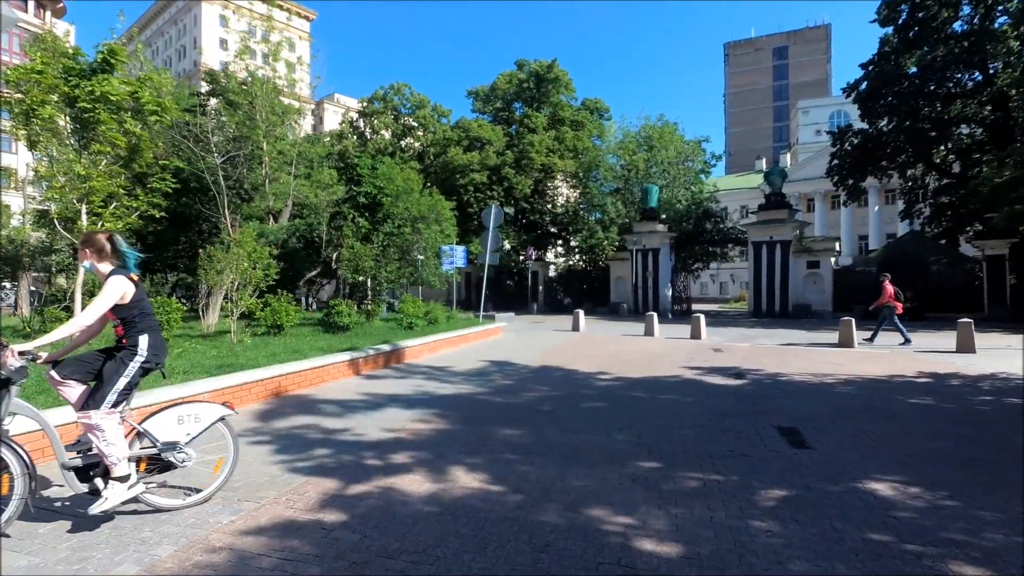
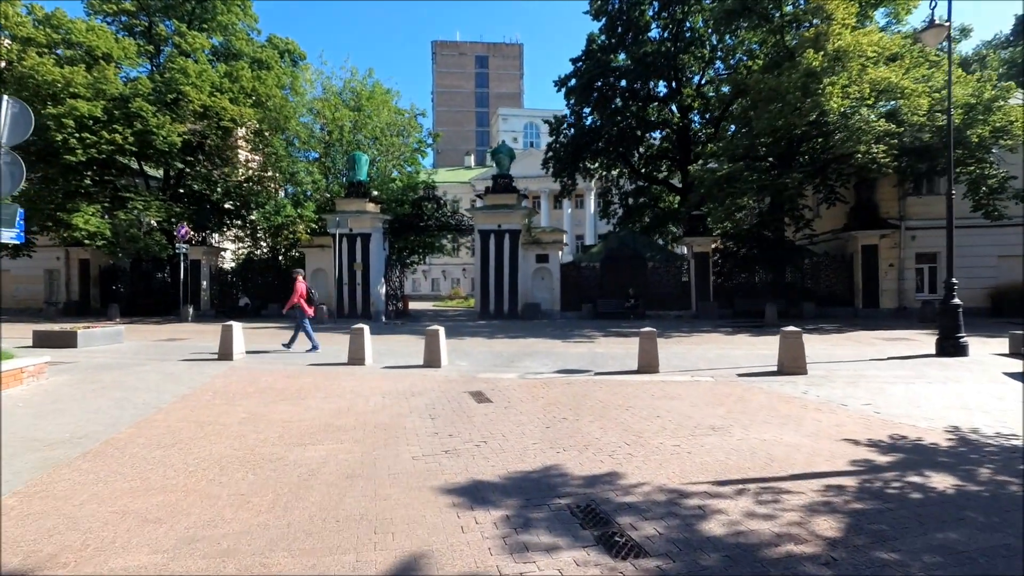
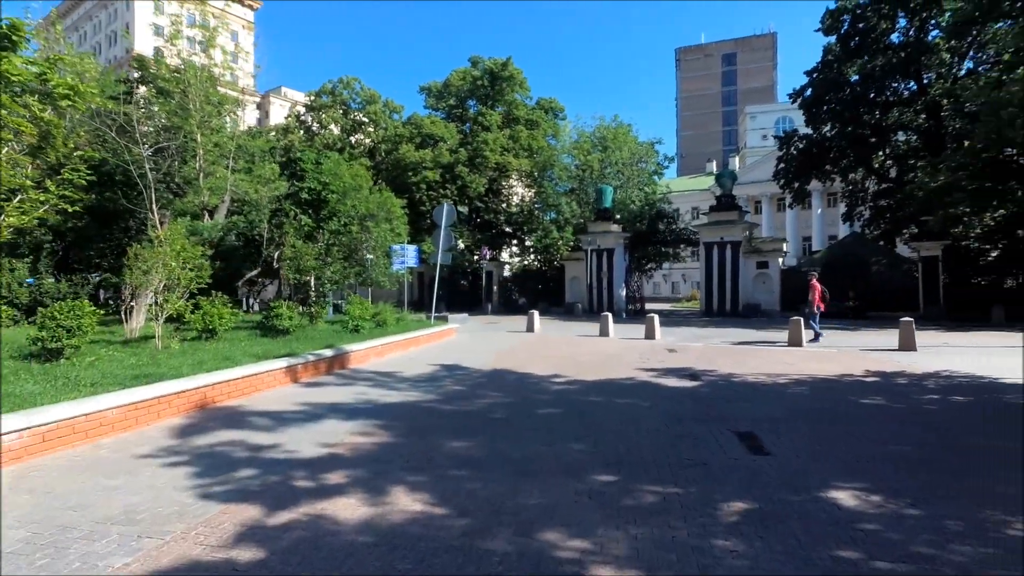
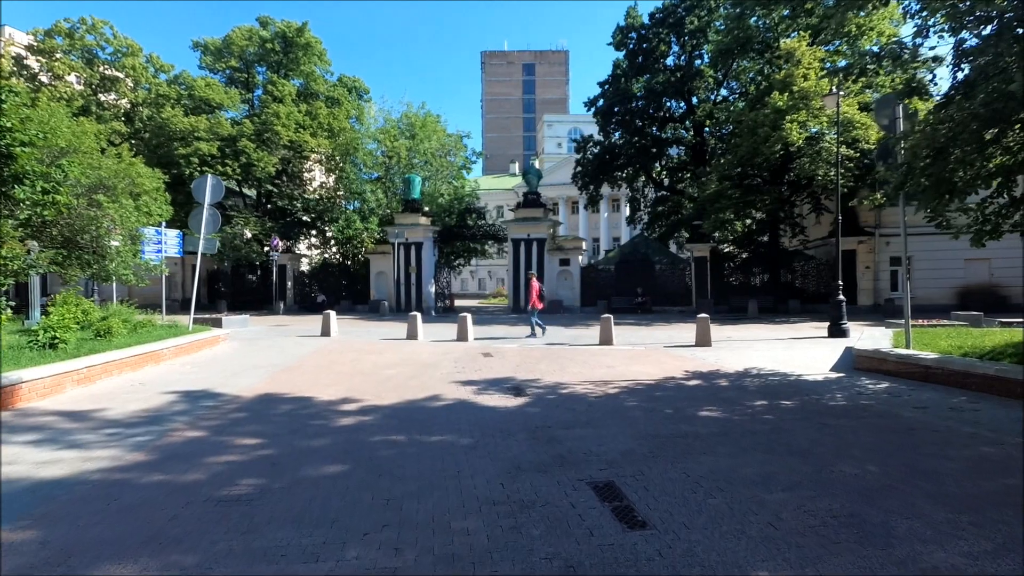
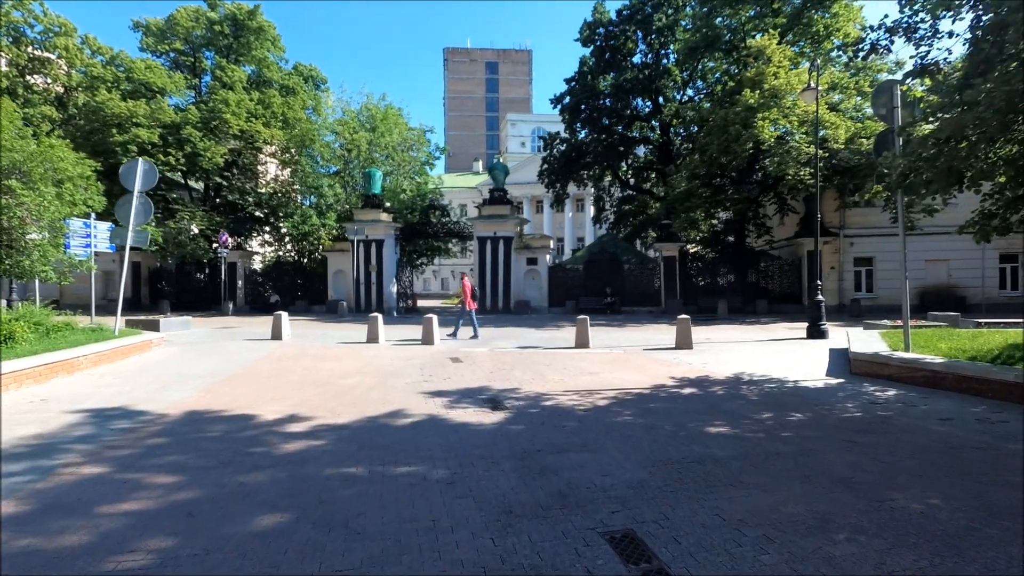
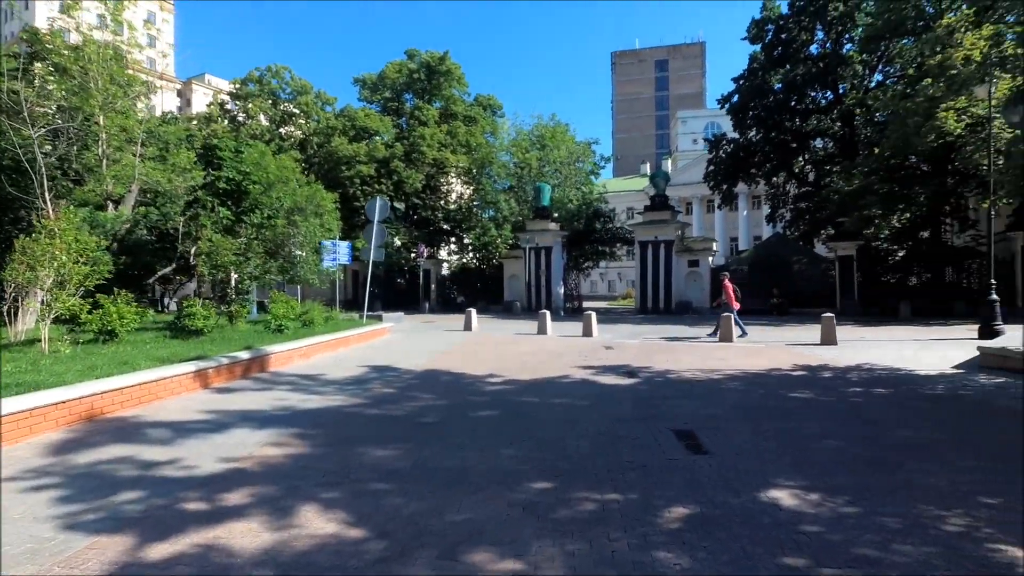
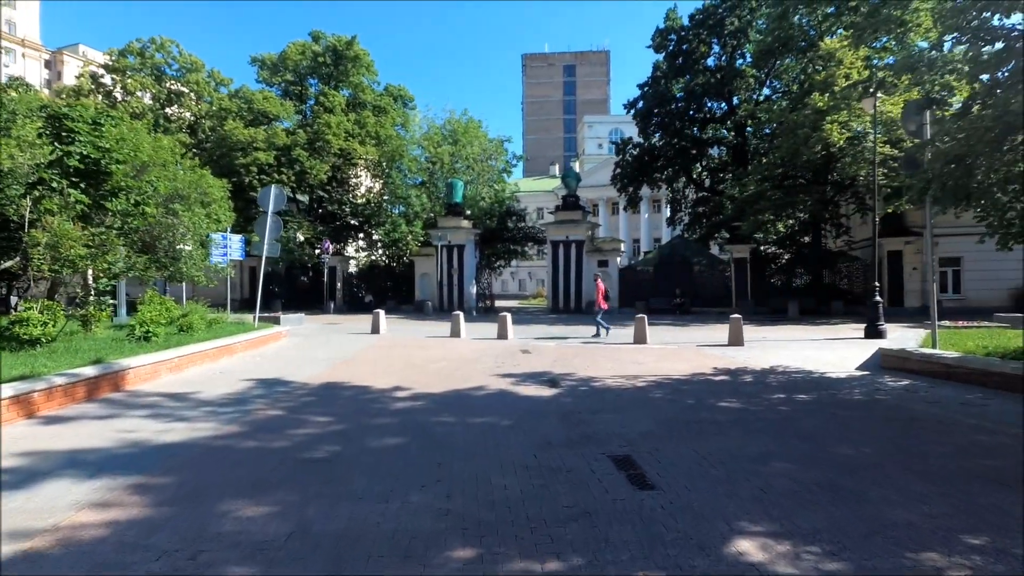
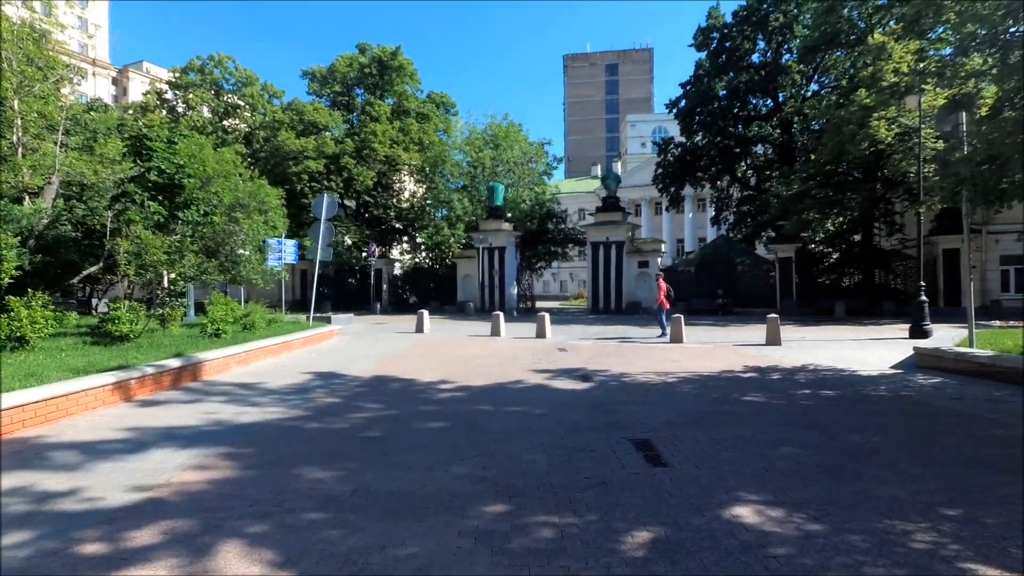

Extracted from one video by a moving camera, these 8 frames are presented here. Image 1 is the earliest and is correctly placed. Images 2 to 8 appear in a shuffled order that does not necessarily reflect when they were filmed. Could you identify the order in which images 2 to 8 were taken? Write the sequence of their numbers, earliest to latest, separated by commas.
3, 6, 8, 7, 4, 5, 2
